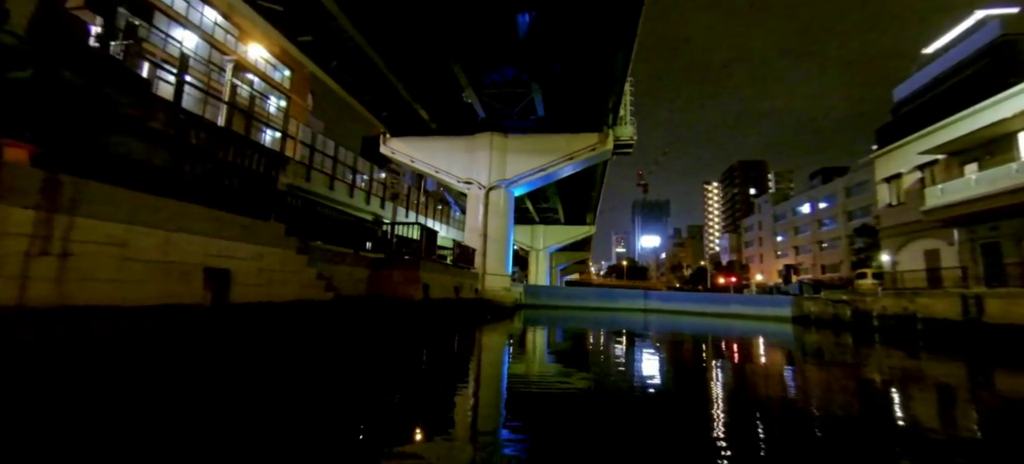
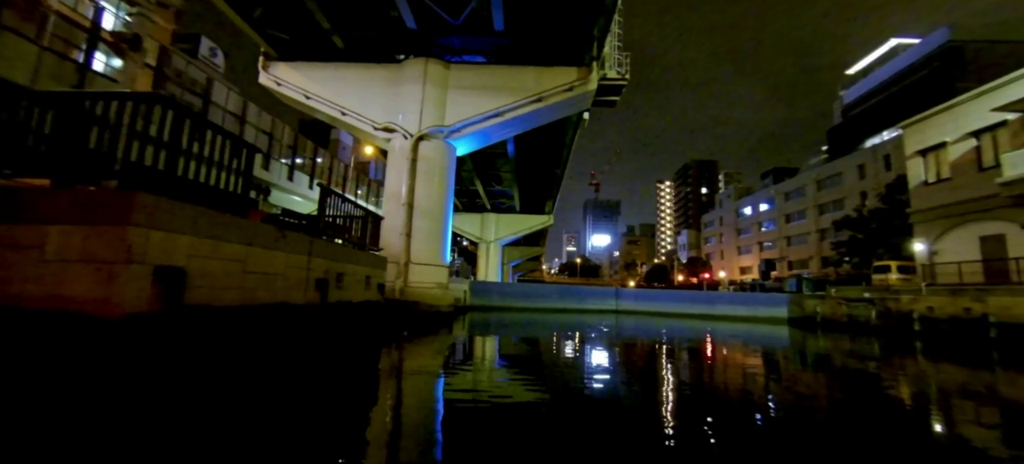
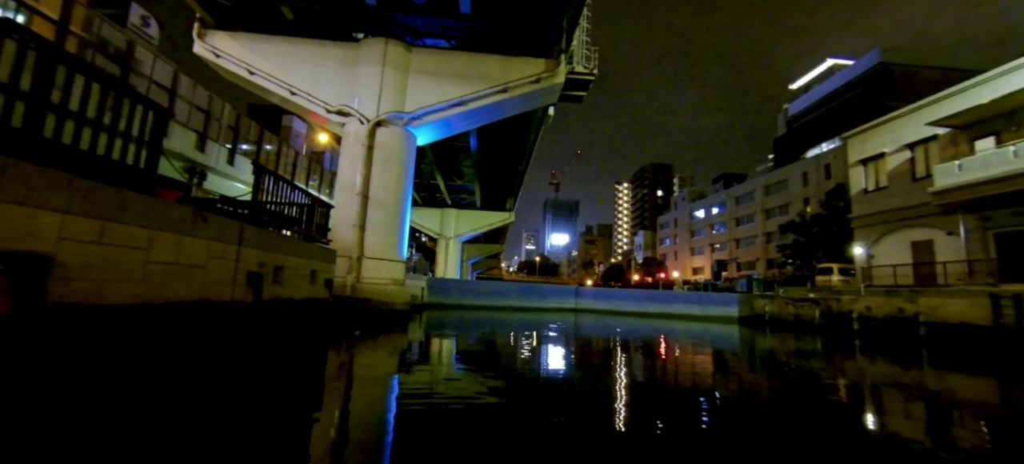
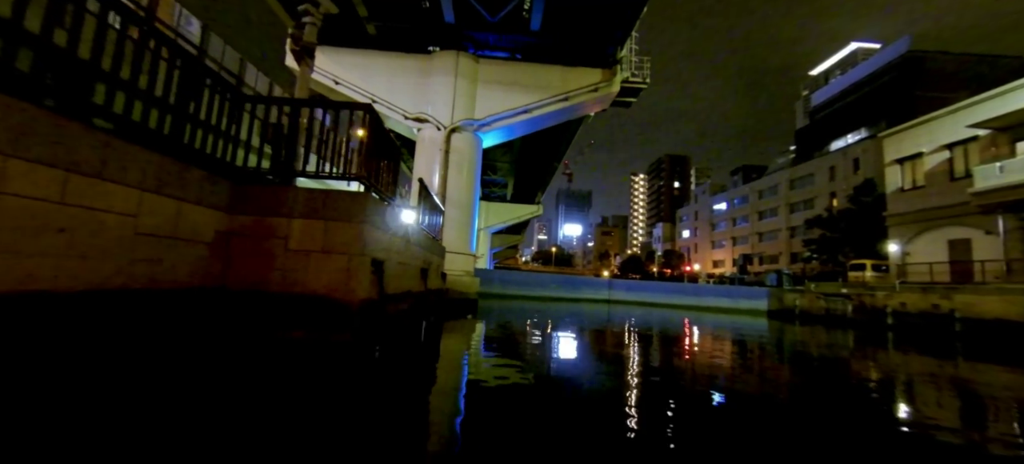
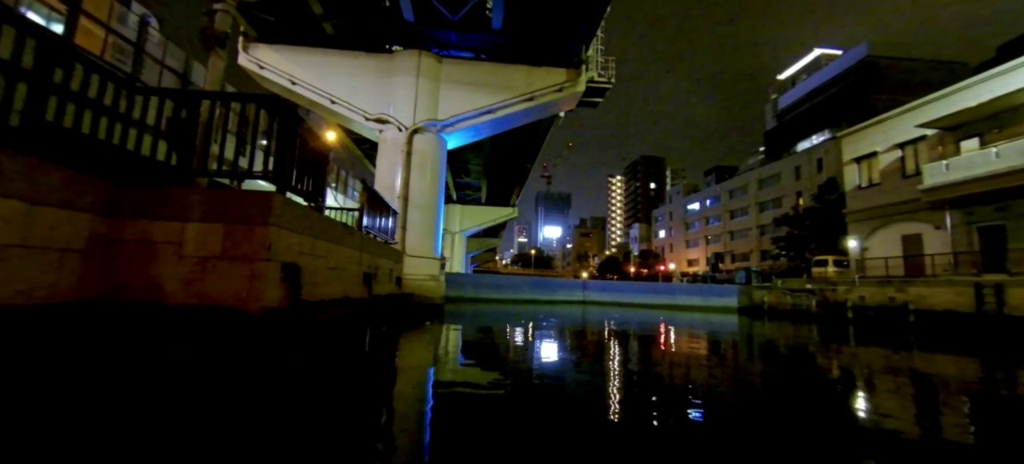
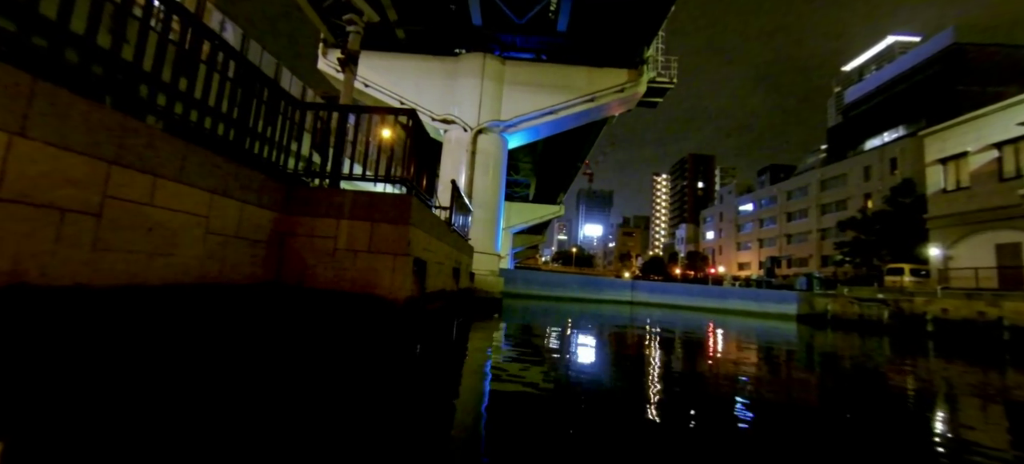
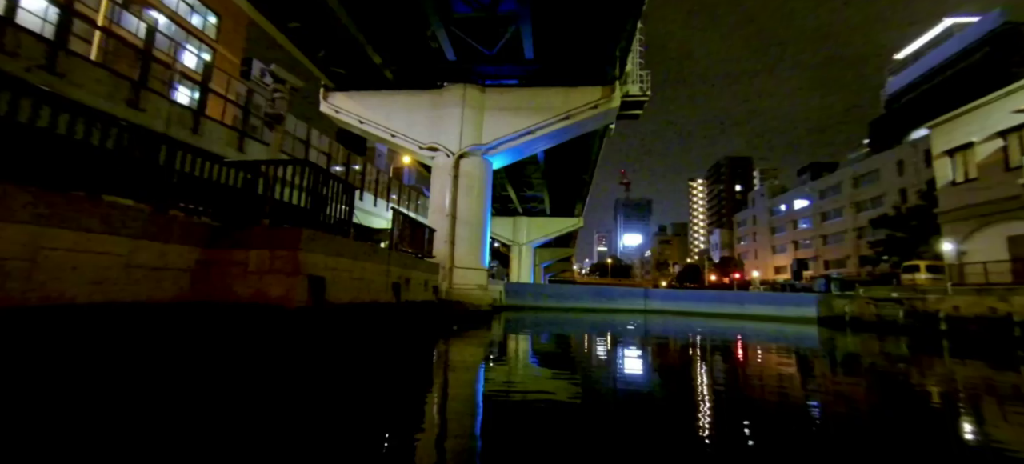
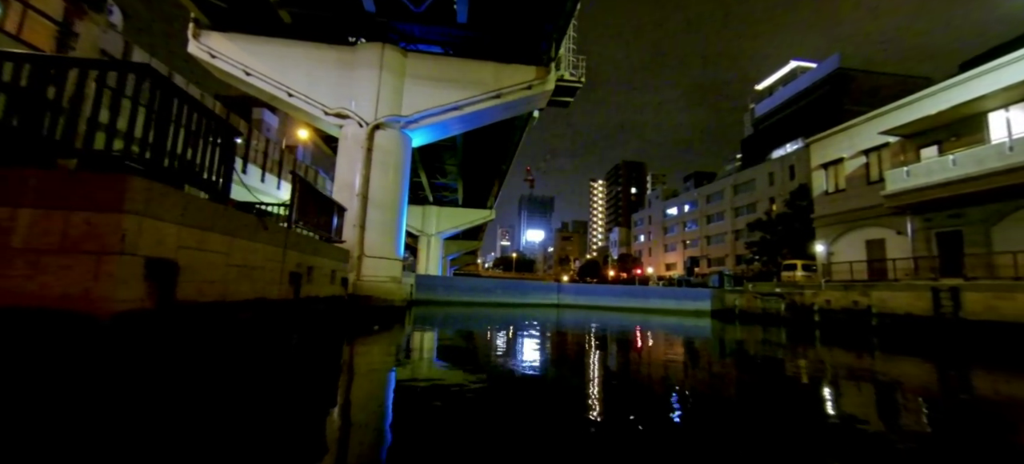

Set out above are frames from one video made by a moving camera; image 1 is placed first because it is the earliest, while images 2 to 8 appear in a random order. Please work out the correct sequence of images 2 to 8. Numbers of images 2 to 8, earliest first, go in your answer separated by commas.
7, 2, 3, 8, 5, 4, 6
